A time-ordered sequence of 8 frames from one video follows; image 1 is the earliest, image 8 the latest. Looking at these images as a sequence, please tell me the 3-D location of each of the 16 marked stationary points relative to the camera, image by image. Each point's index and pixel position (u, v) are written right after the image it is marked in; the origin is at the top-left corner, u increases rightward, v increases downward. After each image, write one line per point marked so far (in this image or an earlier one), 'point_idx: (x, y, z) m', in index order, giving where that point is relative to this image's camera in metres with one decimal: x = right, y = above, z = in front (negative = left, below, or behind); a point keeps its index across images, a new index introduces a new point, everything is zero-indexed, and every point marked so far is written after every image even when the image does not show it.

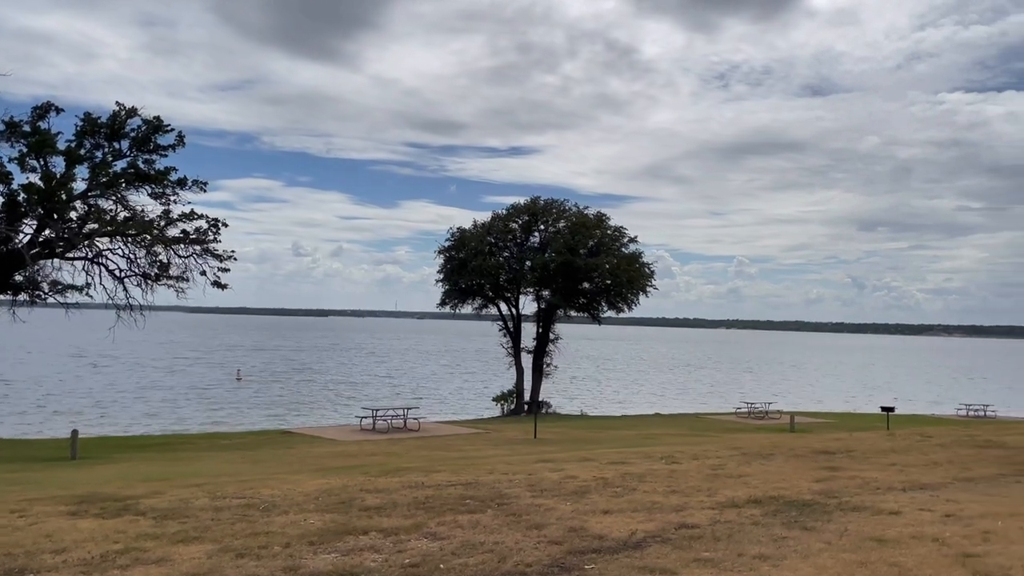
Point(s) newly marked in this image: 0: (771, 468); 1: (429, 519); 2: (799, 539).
0: (+4.2, -3.0, +14.7) m
1: (-0.9, -2.6, +10.0) m
2: (+2.8, -2.4, +8.7) m
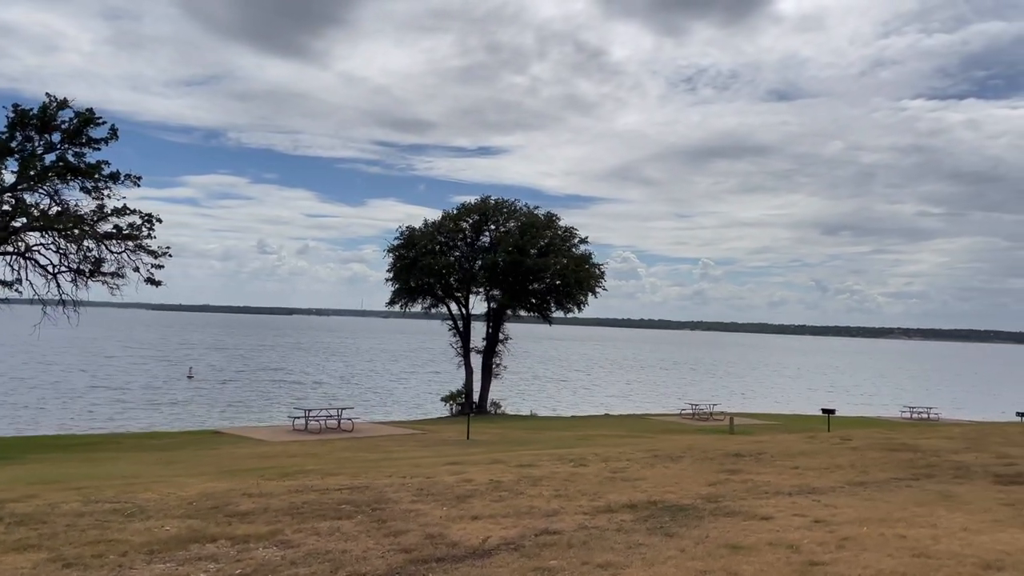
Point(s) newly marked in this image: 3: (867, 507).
0: (+2.6, -3.0, +14.6) m
1: (-2.4, -2.6, +9.7) m
2: (+1.4, -2.4, +8.5) m
3: (+4.3, -2.6, +10.7) m
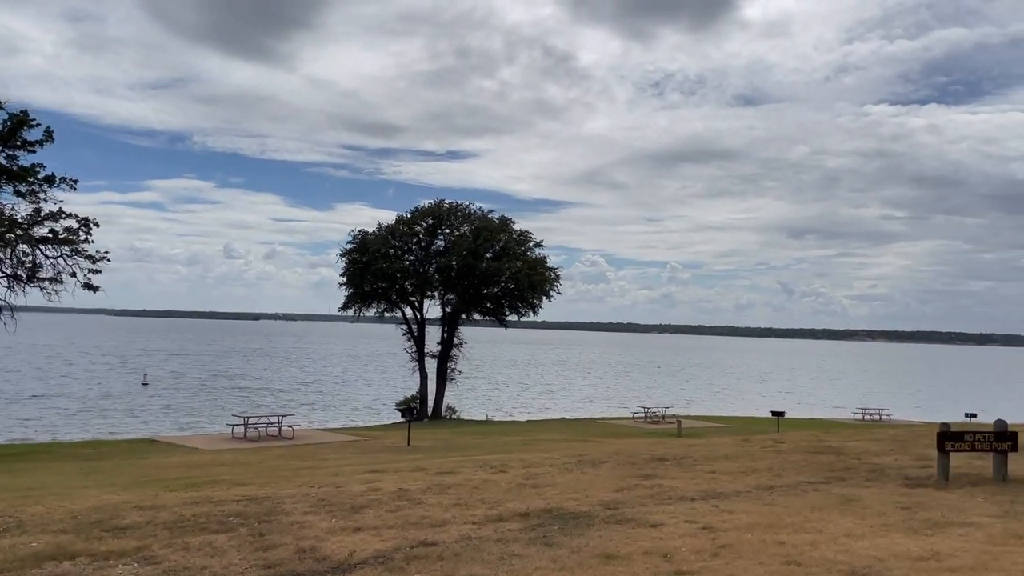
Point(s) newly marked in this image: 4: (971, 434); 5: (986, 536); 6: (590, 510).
0: (+1.2, -3.0, +14.4) m
1: (-3.7, -2.6, +9.3) m
2: (+0.1, -2.5, +8.3) m
3: (+3.0, -2.7, +10.6) m
4: (+6.9, -2.2, +13.4) m
5: (+4.7, -2.5, +9.0) m
6: (+0.9, -2.7, +10.9) m
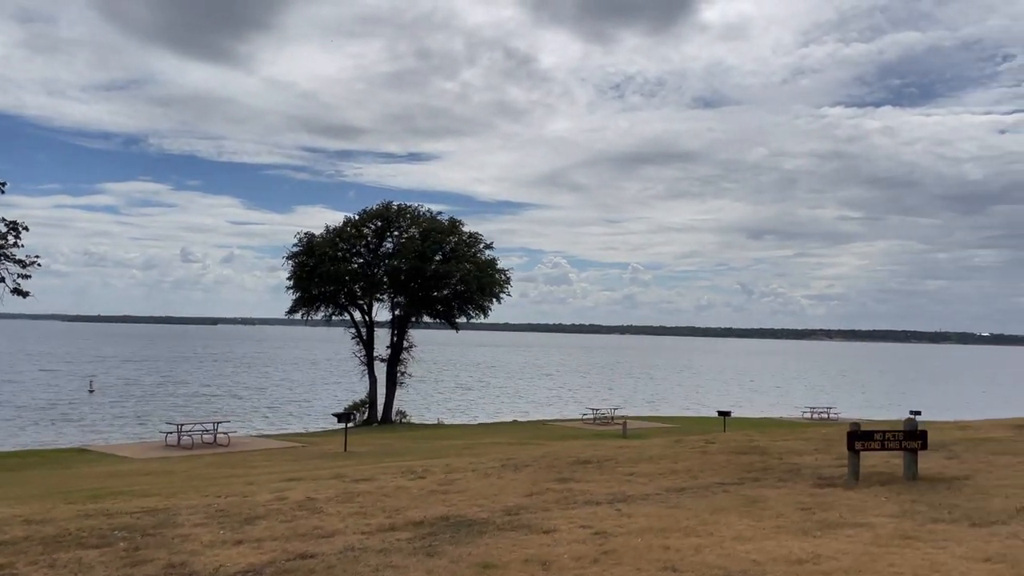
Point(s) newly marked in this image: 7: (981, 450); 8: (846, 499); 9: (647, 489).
0: (-0.2, -3.1, +14.2) m
1: (-4.8, -2.7, +8.9) m
2: (-1.0, -2.5, +8.0) m
3: (+1.8, -2.7, +10.5) m
4: (+5.5, -2.2, +13.4) m
5: (+3.6, -2.5, +8.9) m
6: (-0.3, -2.7, +10.6) m
7: (+9.3, -3.2, +17.8) m
8: (+4.3, -2.7, +11.7) m
9: (+1.9, -2.9, +12.9) m
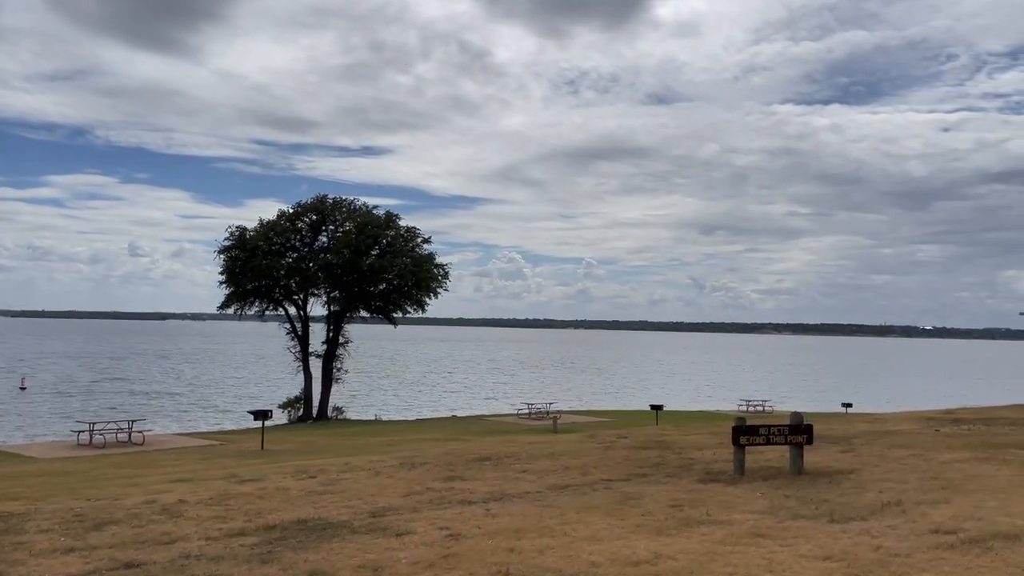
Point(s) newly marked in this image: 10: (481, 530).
0: (-1.9, -3.0, +13.8) m
1: (-6.3, -2.6, +8.4) m
2: (-2.4, -2.5, +7.7) m
3: (+0.2, -2.6, +10.3) m
4: (+3.8, -2.1, +13.4) m
5: (+2.1, -2.4, +8.8) m
6: (-1.9, -2.7, +10.3) m
7: (+7.3, -3.1, +17.9) m
8: (+2.7, -2.7, +11.6) m
9: (+0.2, -2.8, +12.7) m
10: (-0.3, -2.5, +9.4) m
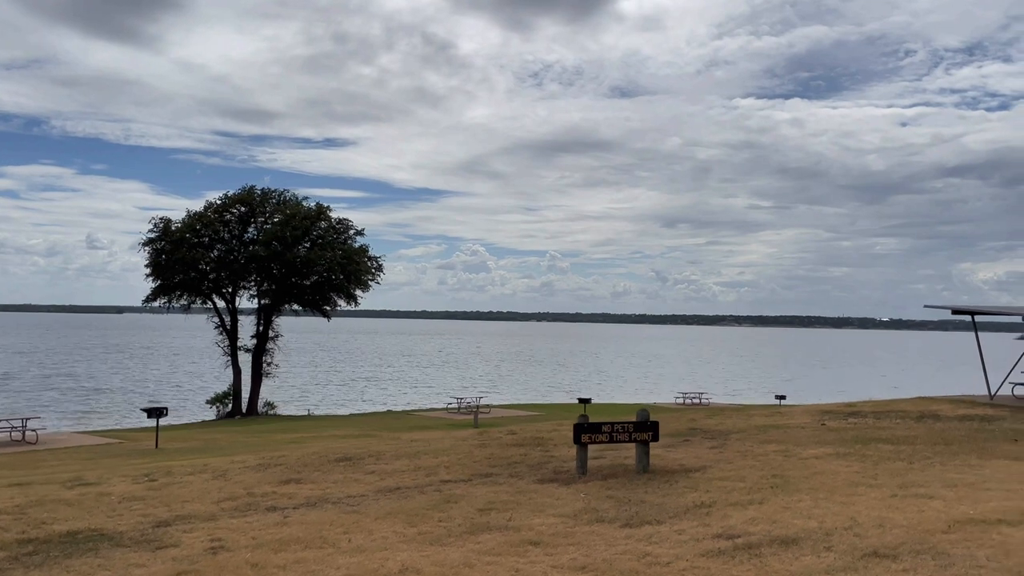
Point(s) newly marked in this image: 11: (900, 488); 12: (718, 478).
0: (-4.3, -2.9, +13.2) m
1: (-8.5, -2.6, +7.6) m
2: (-4.6, -2.4, +7.0) m
3: (-2.1, -2.5, +9.7) m
4: (+1.4, -2.0, +12.9) m
5: (-0.1, -2.4, +8.3) m
6: (-4.1, -2.6, +9.7) m
7: (+4.8, -3.0, +17.6) m
8: (+0.4, -2.6, +11.1) m
9: (-2.1, -2.7, +12.1) m
10: (-2.5, -2.5, +8.8) m
11: (+4.8, -2.5, +11.0) m
12: (+2.8, -2.6, +12.4) m
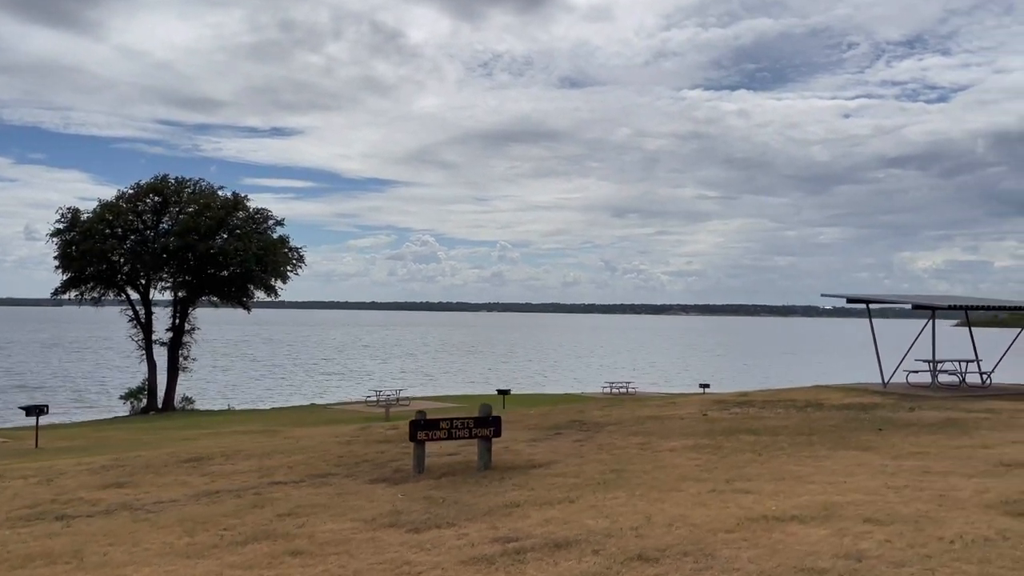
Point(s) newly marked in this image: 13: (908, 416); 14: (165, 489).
0: (-6.6, -2.8, +12.5) m
1: (-10.5, -2.6, +6.6) m
2: (-6.5, -2.4, +6.3) m
3: (-4.2, -2.5, +9.1) m
4: (-0.9, -1.9, +12.5) m
5: (-2.1, -2.3, +7.8) m
6: (-6.2, -2.5, +9.0) m
7: (+2.2, -2.8, +17.4) m
8: (-1.8, -2.5, +10.6) m
9: (-4.3, -2.6, +11.5) m
10: (-4.6, -2.4, +8.2) m
11: (+2.6, -2.3, +10.8) m
12: (+0.6, -2.5, +12.0) m
13: (+8.1, -2.6, +18.4) m
14: (-4.6, -2.7, +12.0) m
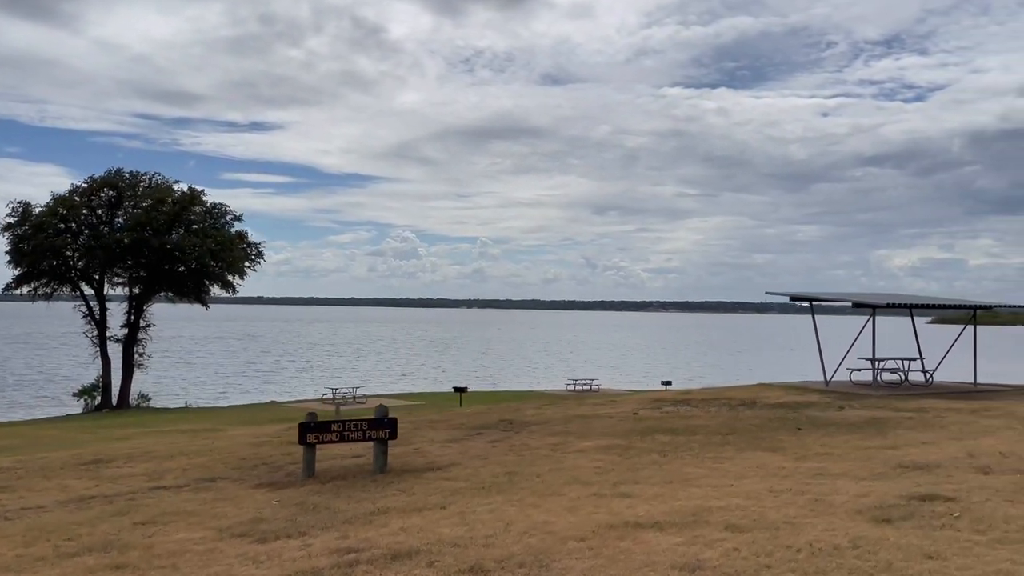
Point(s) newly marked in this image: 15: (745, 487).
0: (-8.1, -2.8, +12.0) m
1: (-11.8, -2.6, +6.1) m
2: (-7.8, -2.4, +5.8) m
3: (-5.5, -2.5, +8.7) m
4: (-2.3, -1.8, +12.2) m
5: (-3.5, -2.3, +7.4) m
6: (-7.6, -2.5, +8.5) m
7: (+0.7, -2.7, +17.1) m
8: (-3.2, -2.5, +10.3) m
9: (-5.8, -2.6, +11.1) m
10: (-5.9, -2.4, +7.8) m
11: (+1.2, -2.3, +10.5) m
12: (-0.9, -2.5, +11.7) m
13: (+6.6, -2.6, +18.3) m
14: (-6.0, -2.7, +11.6) m
15: (+2.7, -2.3, +10.2) m
